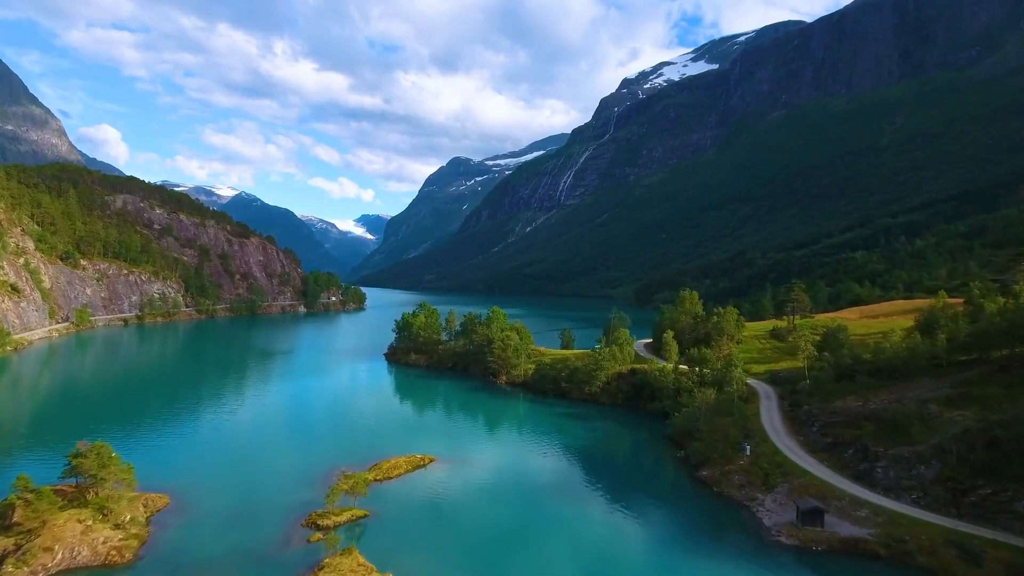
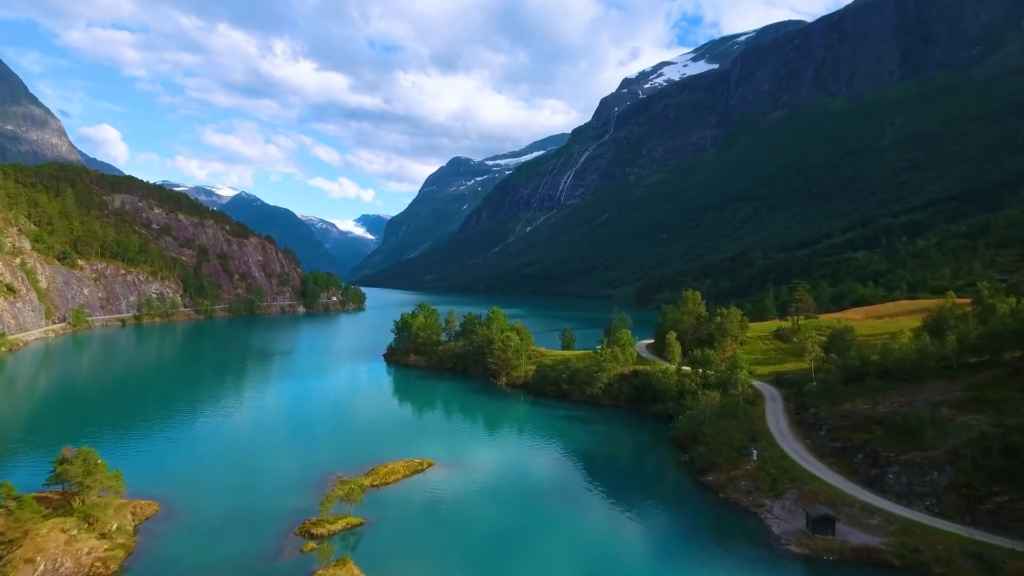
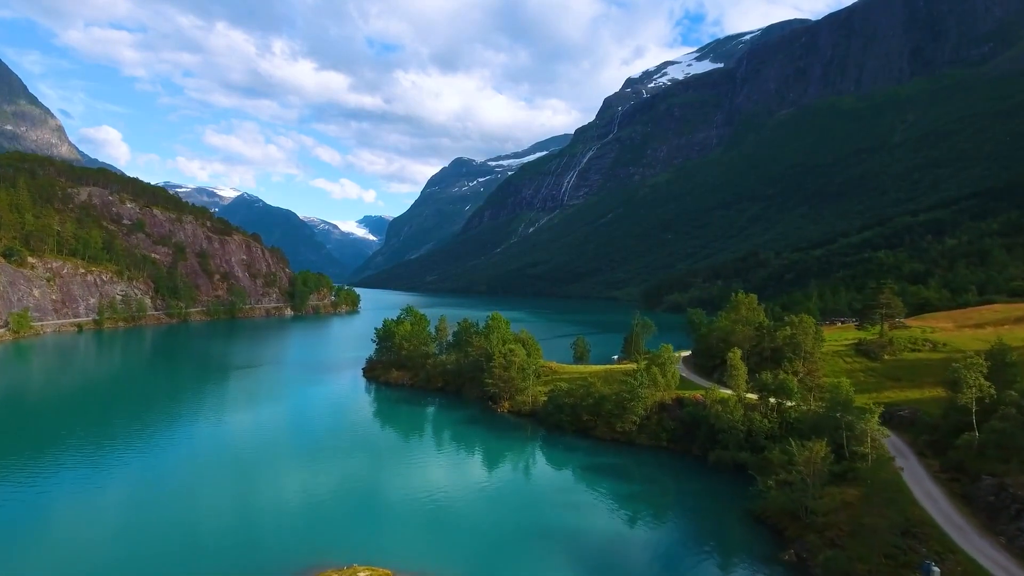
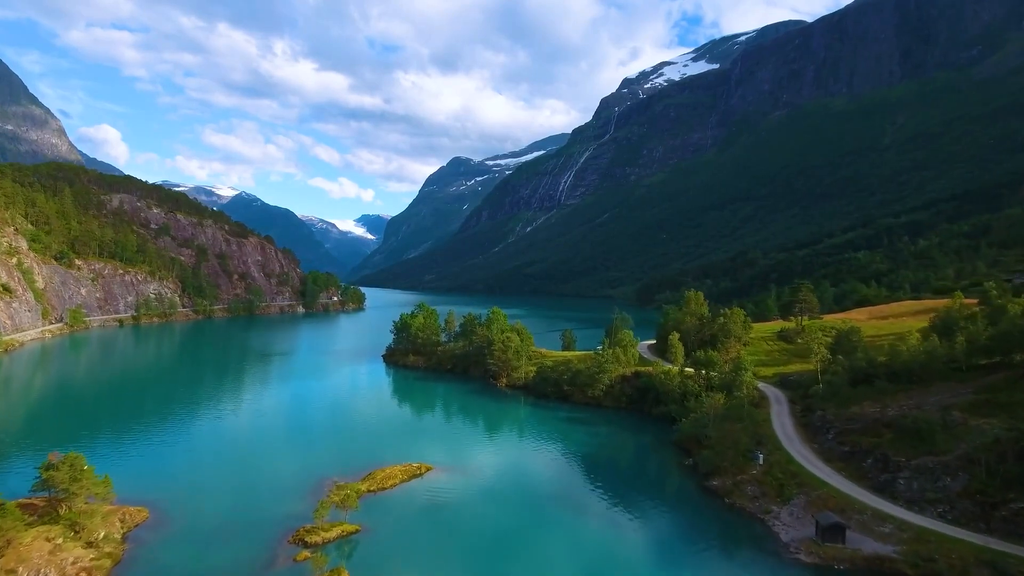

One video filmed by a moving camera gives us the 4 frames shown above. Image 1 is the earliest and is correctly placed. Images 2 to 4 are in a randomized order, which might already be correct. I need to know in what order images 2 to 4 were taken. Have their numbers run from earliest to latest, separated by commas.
2, 4, 3
